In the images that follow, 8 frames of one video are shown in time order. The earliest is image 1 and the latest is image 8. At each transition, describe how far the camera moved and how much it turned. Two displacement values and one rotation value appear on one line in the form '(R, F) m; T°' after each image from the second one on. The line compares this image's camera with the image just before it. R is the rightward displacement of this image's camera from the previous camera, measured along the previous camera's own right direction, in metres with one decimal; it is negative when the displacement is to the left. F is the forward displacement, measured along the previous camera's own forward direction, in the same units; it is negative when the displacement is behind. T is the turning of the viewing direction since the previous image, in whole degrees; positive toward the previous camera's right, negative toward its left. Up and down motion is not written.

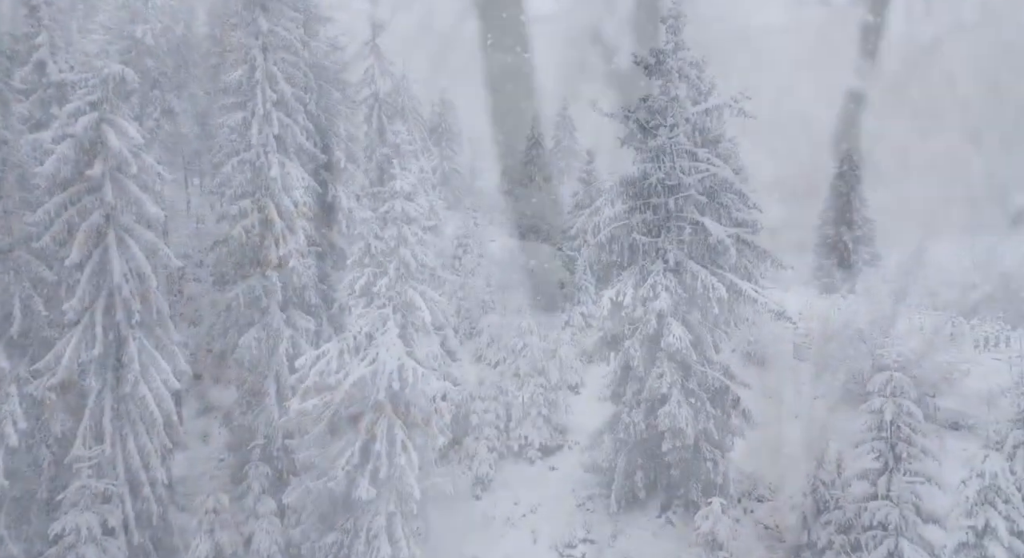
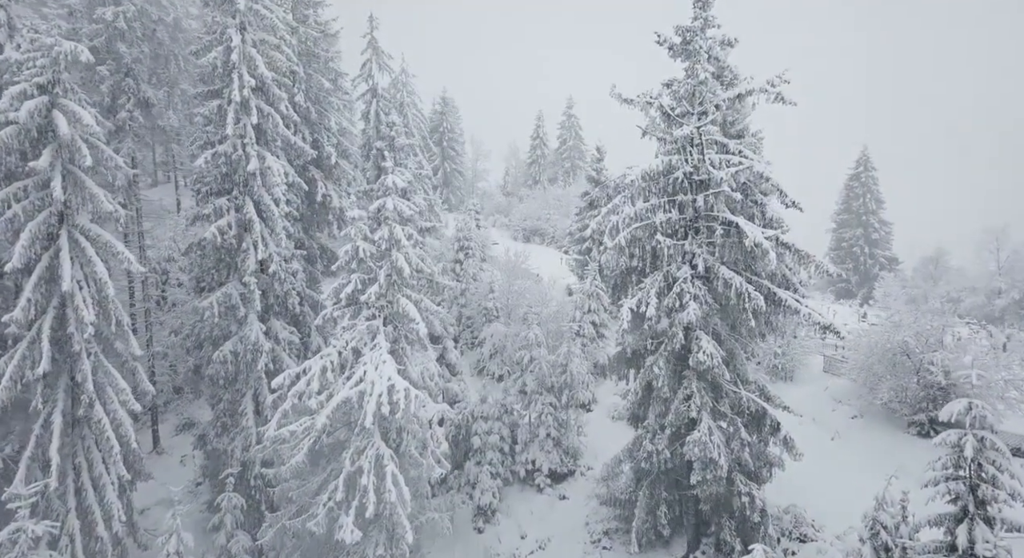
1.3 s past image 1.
(-0.1, +2.0) m; 0°
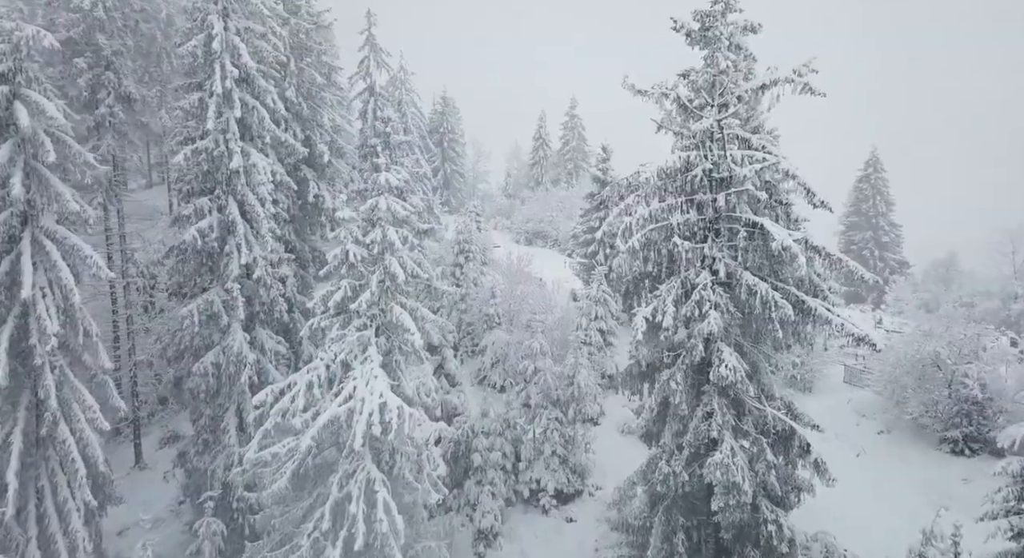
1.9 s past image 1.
(-0.1, +1.2) m; 0°
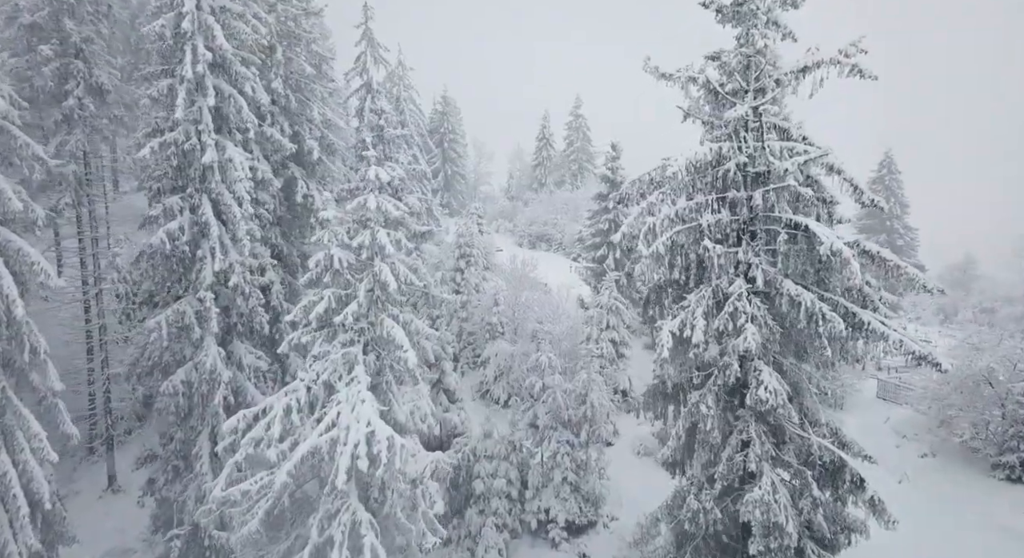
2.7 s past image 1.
(-0.1, +1.7) m; 0°
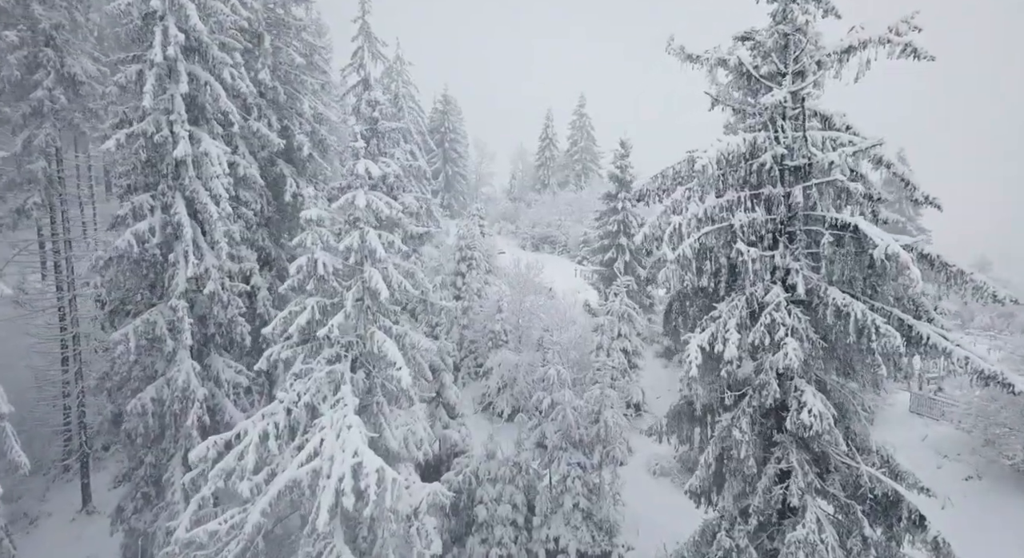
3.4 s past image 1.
(-0.1, +1.4) m; 0°
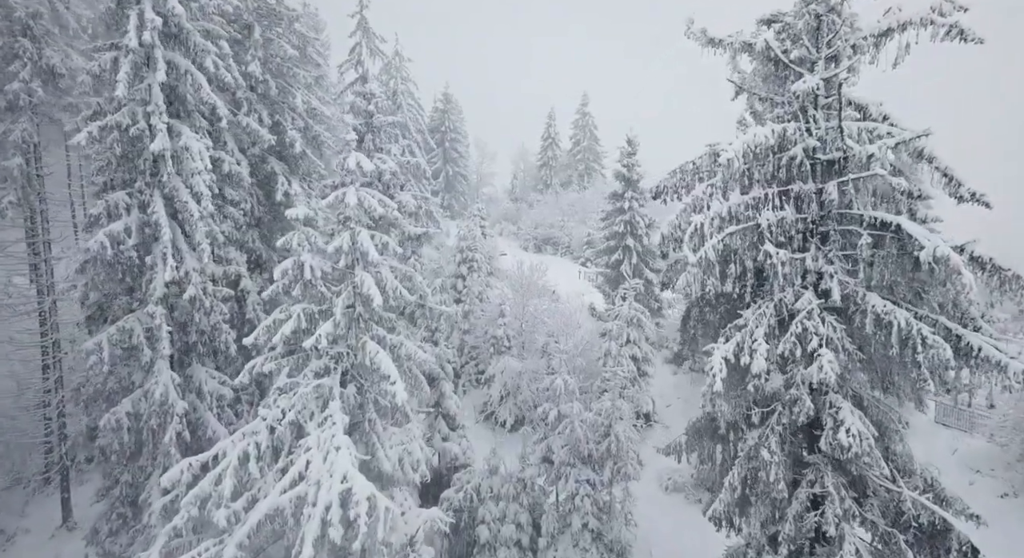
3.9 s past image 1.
(-0.1, +1.0) m; 0°
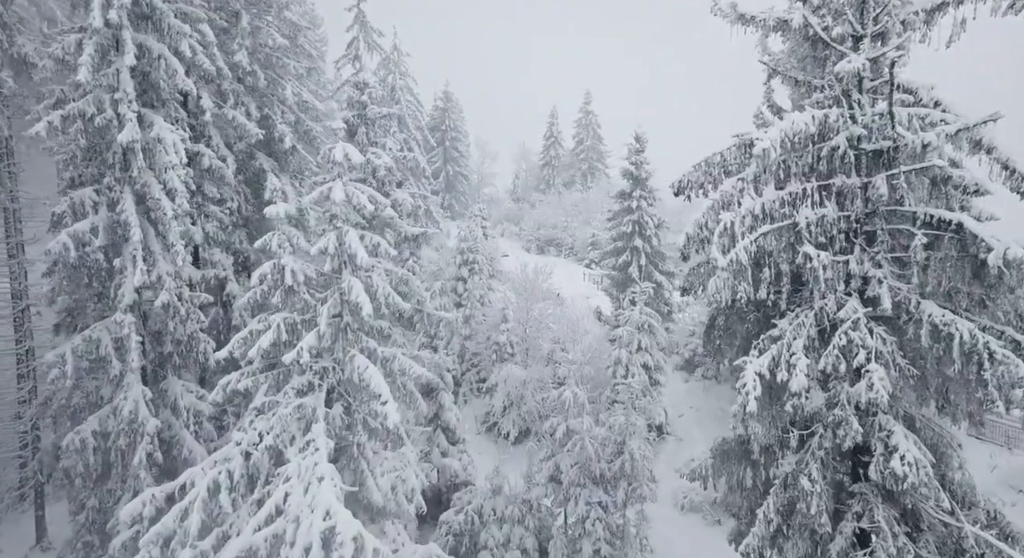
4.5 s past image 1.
(-0.1, +1.1) m; 0°
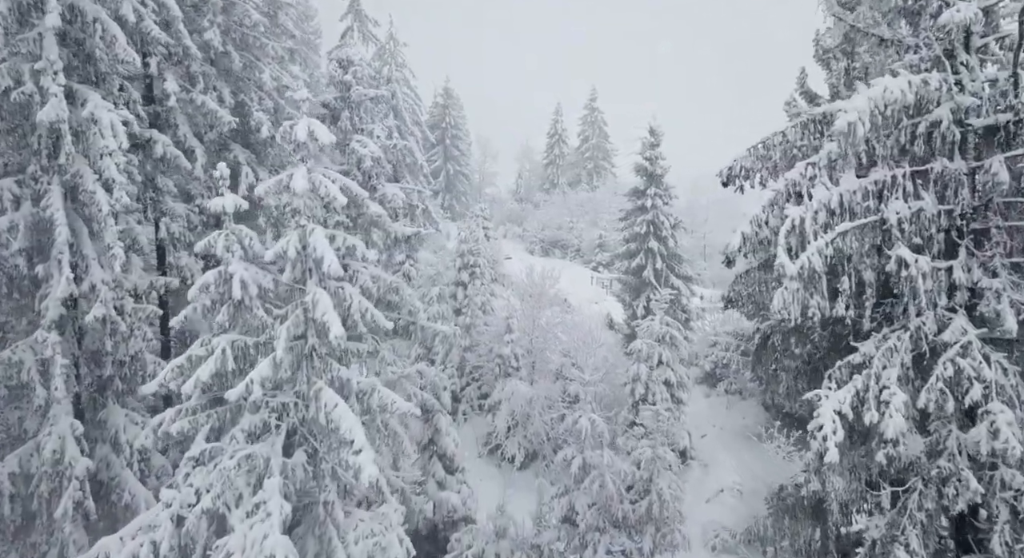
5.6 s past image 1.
(-0.1, +1.9) m; 0°
